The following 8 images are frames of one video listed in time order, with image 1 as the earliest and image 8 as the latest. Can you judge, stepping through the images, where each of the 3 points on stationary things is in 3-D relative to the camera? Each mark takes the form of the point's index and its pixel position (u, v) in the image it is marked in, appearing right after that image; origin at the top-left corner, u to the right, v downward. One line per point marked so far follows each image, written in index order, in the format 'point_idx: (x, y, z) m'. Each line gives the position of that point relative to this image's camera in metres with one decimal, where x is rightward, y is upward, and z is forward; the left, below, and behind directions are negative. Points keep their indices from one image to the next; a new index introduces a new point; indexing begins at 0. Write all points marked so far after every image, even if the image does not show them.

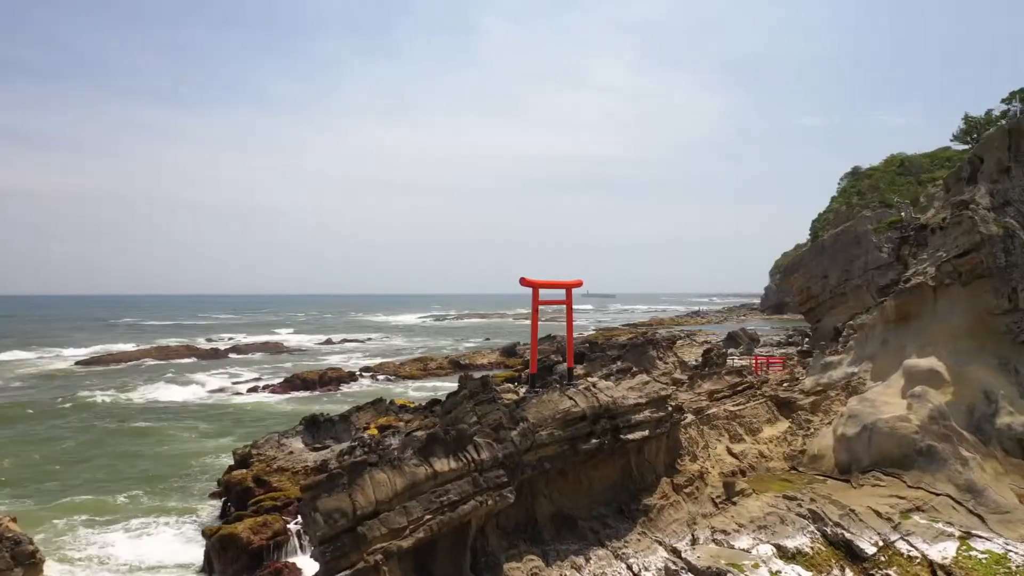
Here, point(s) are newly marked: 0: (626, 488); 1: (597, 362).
0: (+1.9, -3.4, +11.2) m
1: (+2.5, -2.3, +19.7) m
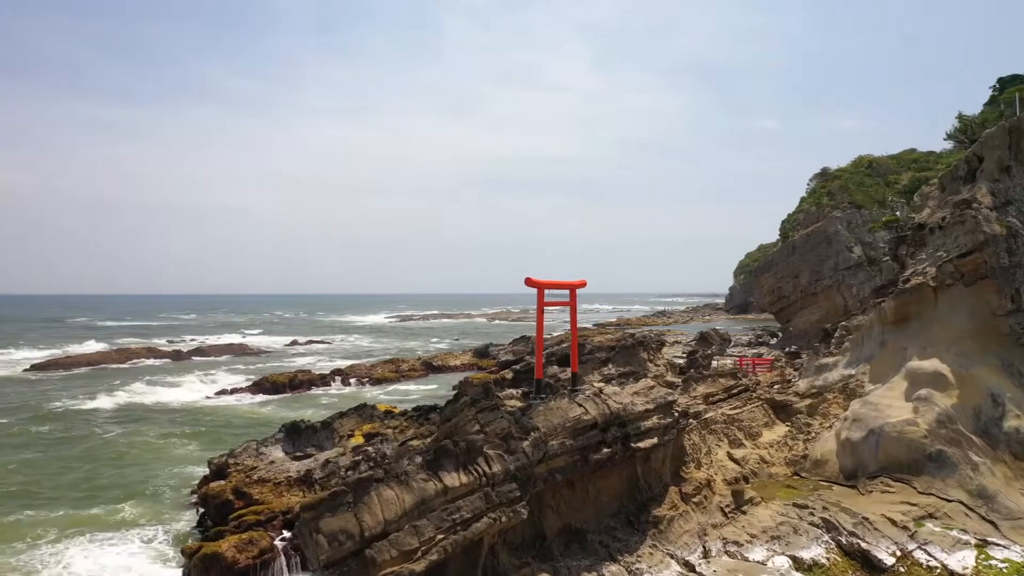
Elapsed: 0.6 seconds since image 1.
0: (+2.0, -3.4, +10.8) m
1: (+2.2, -2.3, +19.3) m
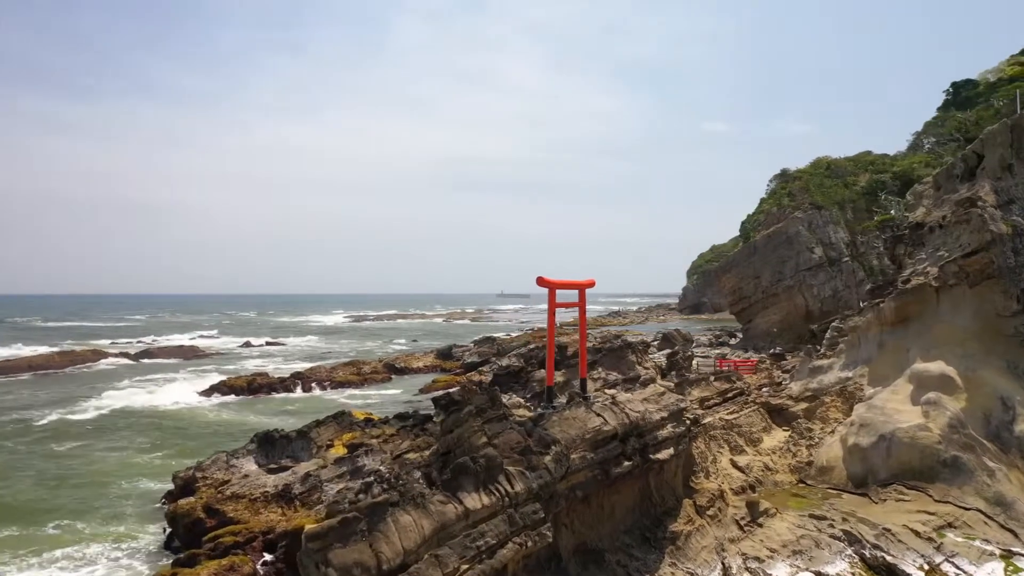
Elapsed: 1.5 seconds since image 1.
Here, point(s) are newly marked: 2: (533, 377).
0: (+2.1, -3.4, +10.1) m
1: (+1.7, -2.3, +18.6) m
2: (+0.8, -2.5, +19.0) m
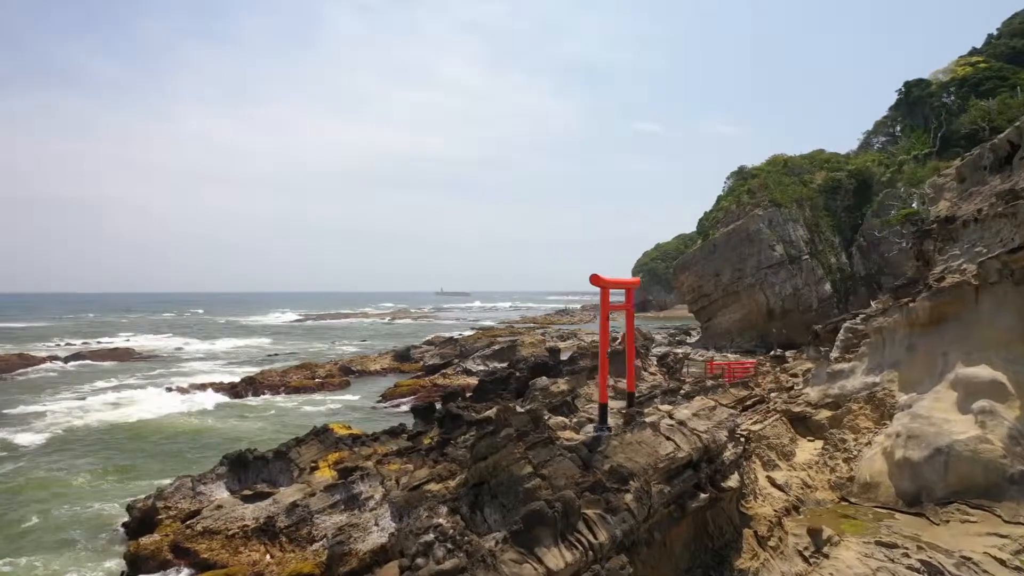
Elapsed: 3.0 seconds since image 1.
0: (+2.6, -3.5, +8.9) m
1: (+1.6, -2.3, +17.3) m
2: (+0.6, -2.5, +17.6) m
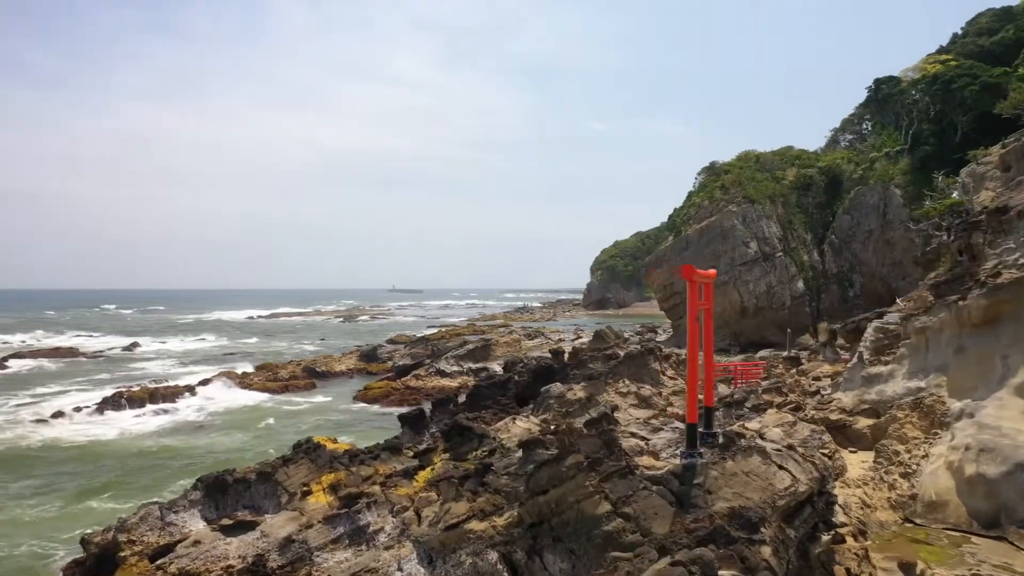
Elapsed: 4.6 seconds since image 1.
0: (+3.2, -3.4, +7.5) m
1: (+1.8, -2.3, +15.9) m
2: (+0.8, -2.5, +16.1) m
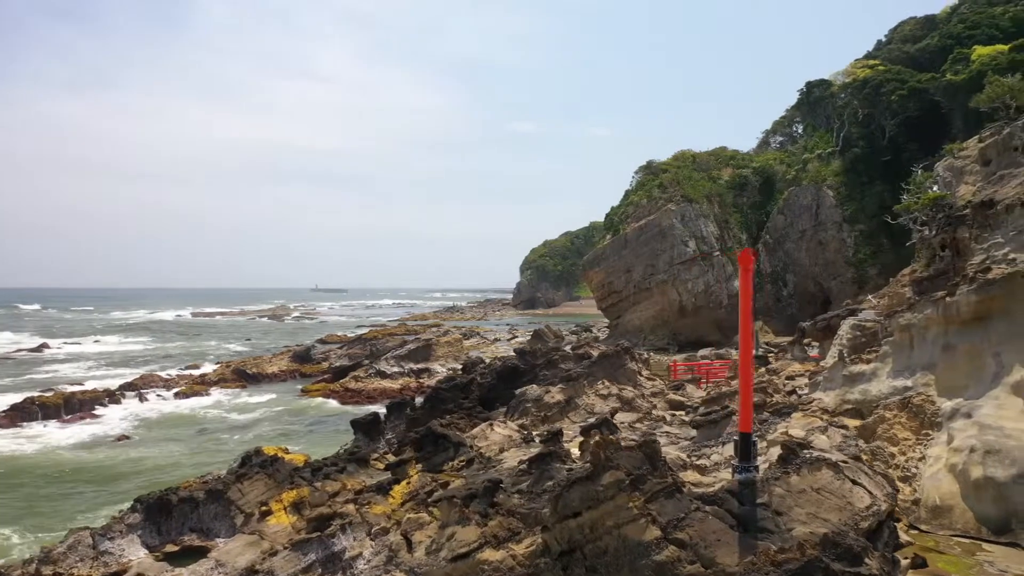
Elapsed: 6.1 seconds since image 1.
0: (+3.4, -3.4, +6.9) m
1: (+1.1, -2.2, +15.1) m
2: (+0.1, -2.4, +15.2) m
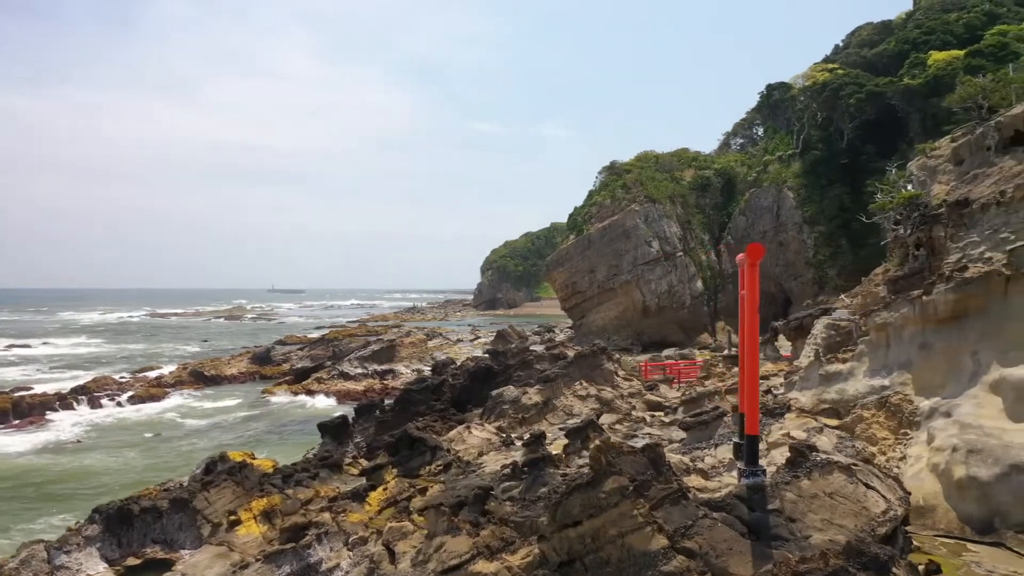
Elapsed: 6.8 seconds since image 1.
0: (+3.3, -3.3, +6.7) m
1: (+0.6, -2.1, +14.7) m
2: (-0.4, -2.4, +14.8) m
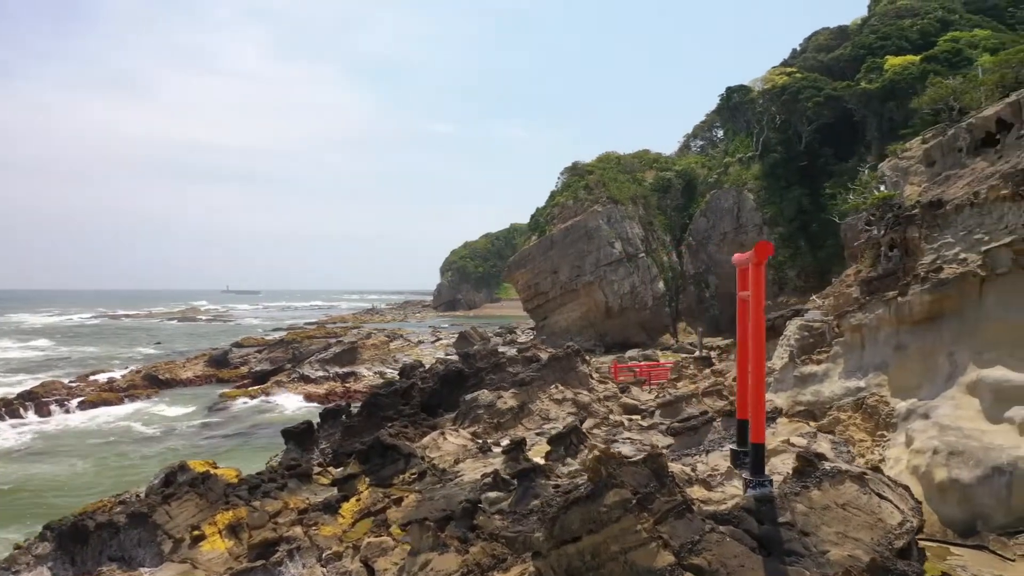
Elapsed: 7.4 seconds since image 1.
0: (+3.2, -3.3, +6.5) m
1: (0.0, -2.2, +14.4) m
2: (-1.0, -2.4, +14.4) m
